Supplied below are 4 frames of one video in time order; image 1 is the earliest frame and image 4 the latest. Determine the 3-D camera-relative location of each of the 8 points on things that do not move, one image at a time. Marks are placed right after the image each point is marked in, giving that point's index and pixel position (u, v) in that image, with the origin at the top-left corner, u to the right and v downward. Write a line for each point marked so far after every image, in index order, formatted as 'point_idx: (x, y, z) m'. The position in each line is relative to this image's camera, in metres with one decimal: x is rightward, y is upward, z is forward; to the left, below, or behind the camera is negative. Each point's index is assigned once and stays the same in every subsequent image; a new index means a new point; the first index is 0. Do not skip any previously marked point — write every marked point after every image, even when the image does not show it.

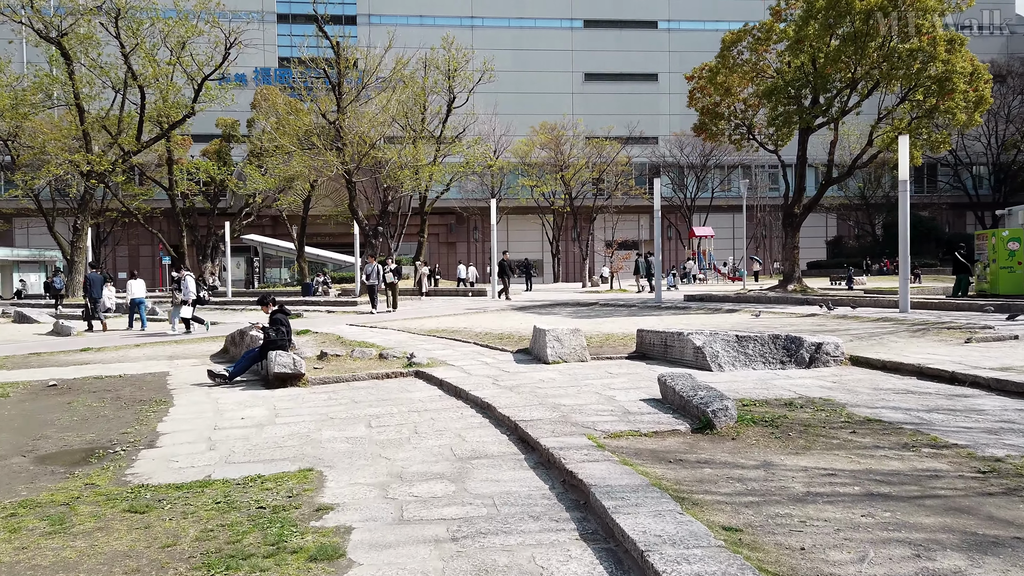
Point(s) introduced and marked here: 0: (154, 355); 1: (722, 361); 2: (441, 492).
0: (-6.3, -1.2, +12.9) m
1: (+2.4, -0.8, +8.5) m
2: (-0.4, -1.3, +4.6) m
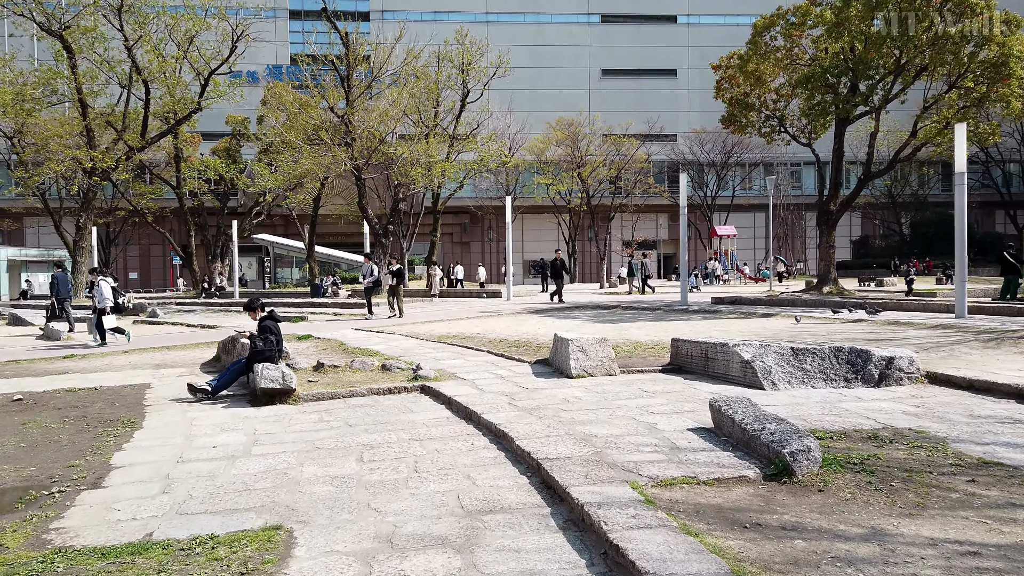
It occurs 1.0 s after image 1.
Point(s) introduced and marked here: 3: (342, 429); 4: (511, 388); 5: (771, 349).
0: (-6.0, -1.2, +11.9) m
1: (+2.6, -0.9, +7.3) m
2: (-0.3, -1.3, +3.4) m
3: (-1.5, -1.3, +6.7) m
4: (0.0, -1.1, +7.9) m
5: (+2.6, -0.6, +7.5) m
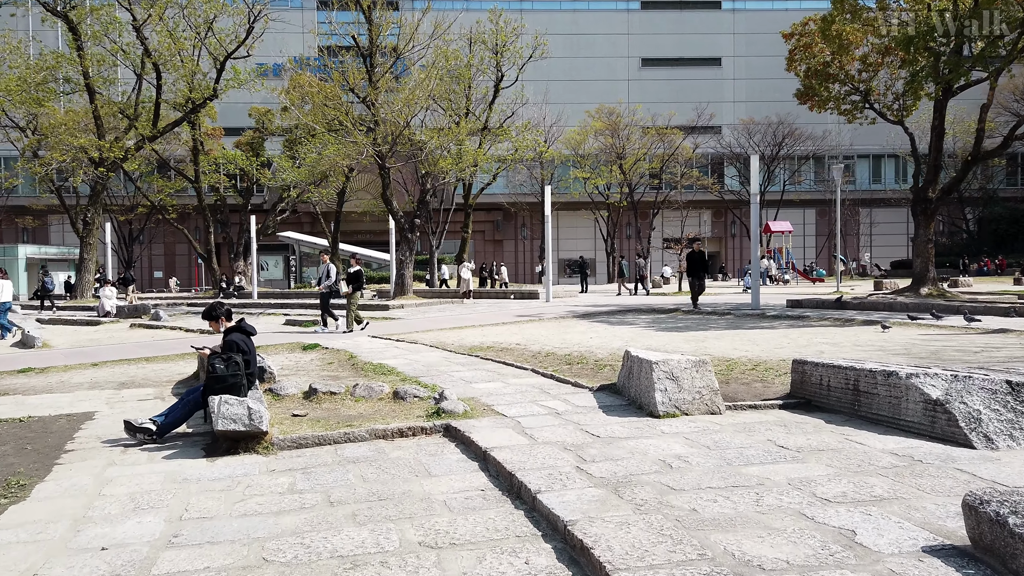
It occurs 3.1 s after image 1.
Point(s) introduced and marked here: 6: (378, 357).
0: (-5.3, -1.2, +9.6) m
1: (+3.1, -0.9, +4.7) m
2: (0.0, -1.3, +1.0) m
3: (-1.1, -1.3, +4.2) m
4: (+0.5, -1.1, +5.4) m
5: (+3.1, -0.6, +4.9) m
6: (-1.9, -1.0, +10.5) m
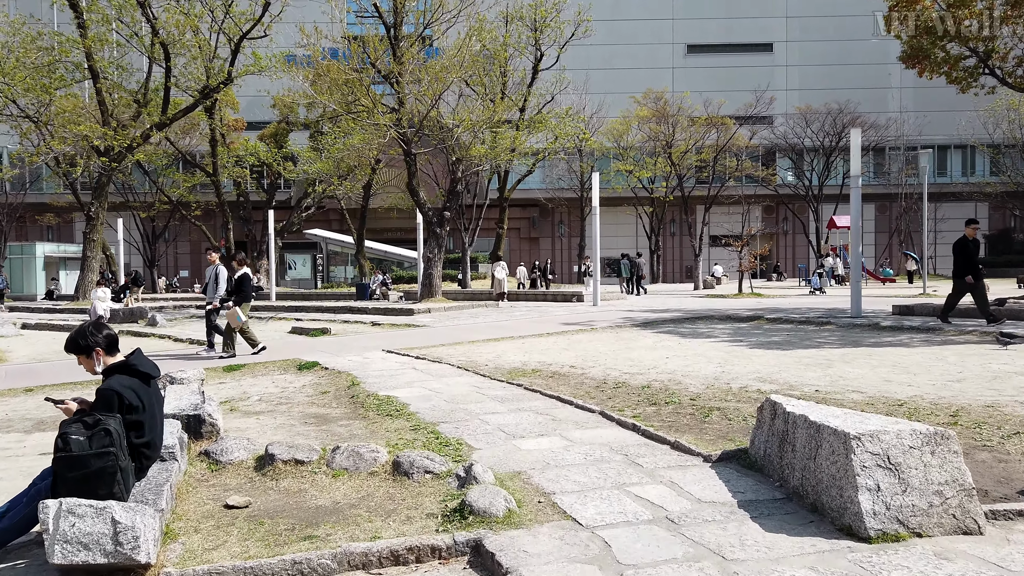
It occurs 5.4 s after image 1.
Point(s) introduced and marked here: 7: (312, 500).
0: (-4.8, -1.3, +7.2) m
1: (+3.4, -1.0, +1.9) m
2: (+0.1, -1.4, -1.7) m
3: (-0.8, -1.3, +1.6) m
4: (+0.8, -1.1, +2.7) m
5: (+3.4, -0.7, +2.1) m
6: (-1.3, -1.0, +7.9) m
7: (-1.1, -1.2, +4.1) m
